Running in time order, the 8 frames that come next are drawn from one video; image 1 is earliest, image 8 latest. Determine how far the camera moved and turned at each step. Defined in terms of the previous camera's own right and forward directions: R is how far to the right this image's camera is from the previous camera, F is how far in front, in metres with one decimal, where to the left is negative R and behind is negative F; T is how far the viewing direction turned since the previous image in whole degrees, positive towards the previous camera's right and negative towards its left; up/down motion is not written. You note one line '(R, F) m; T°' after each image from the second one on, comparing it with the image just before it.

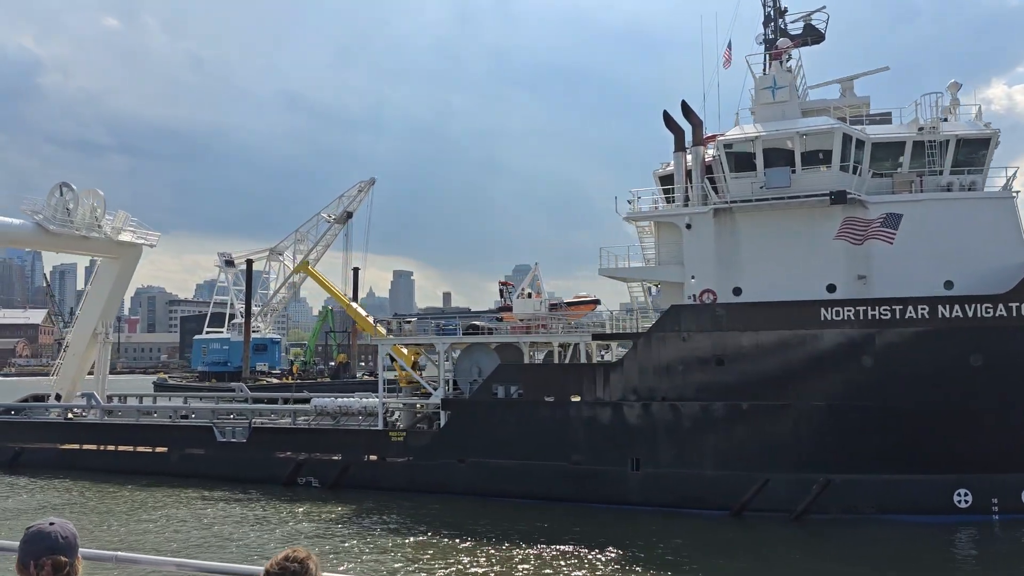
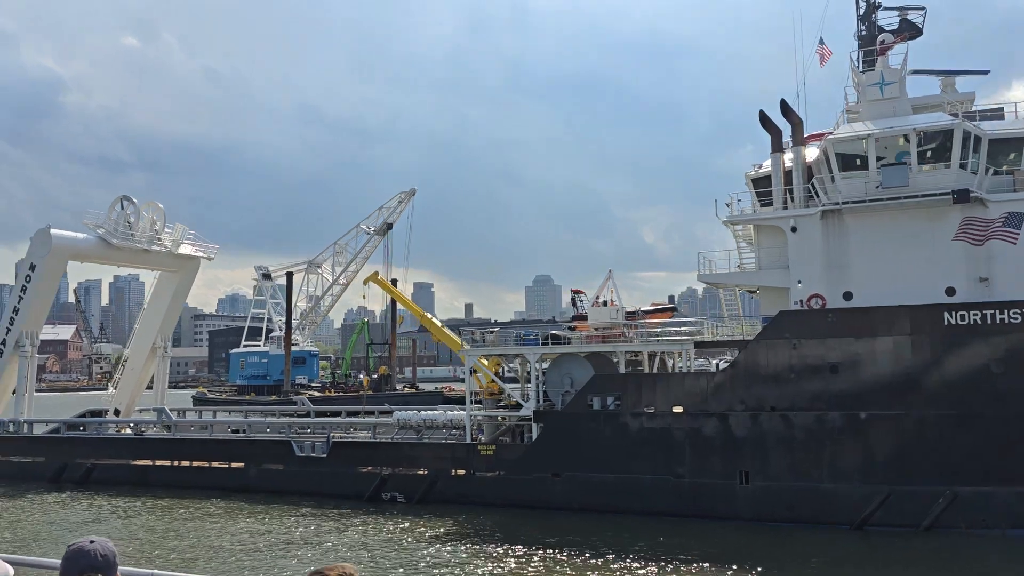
(-1.3, +0.4) m; -1°
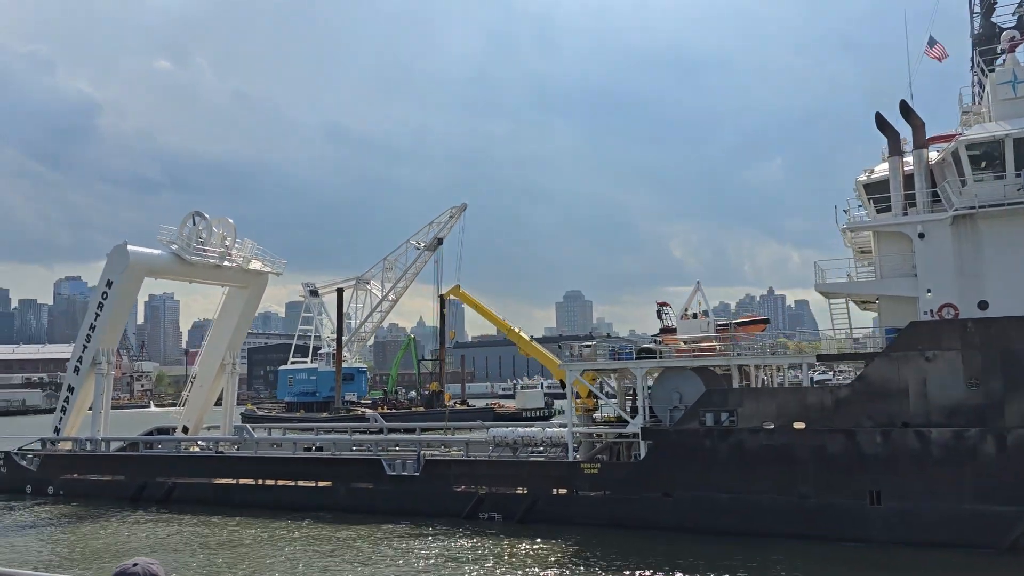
(-1.3, +0.4) m; -2°
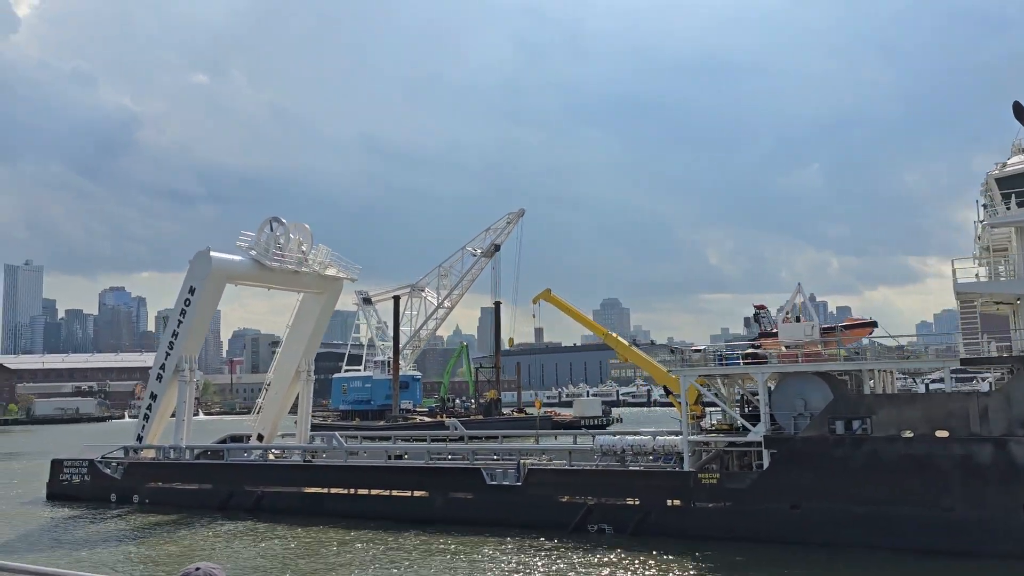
(-1.3, +0.5) m; -2°
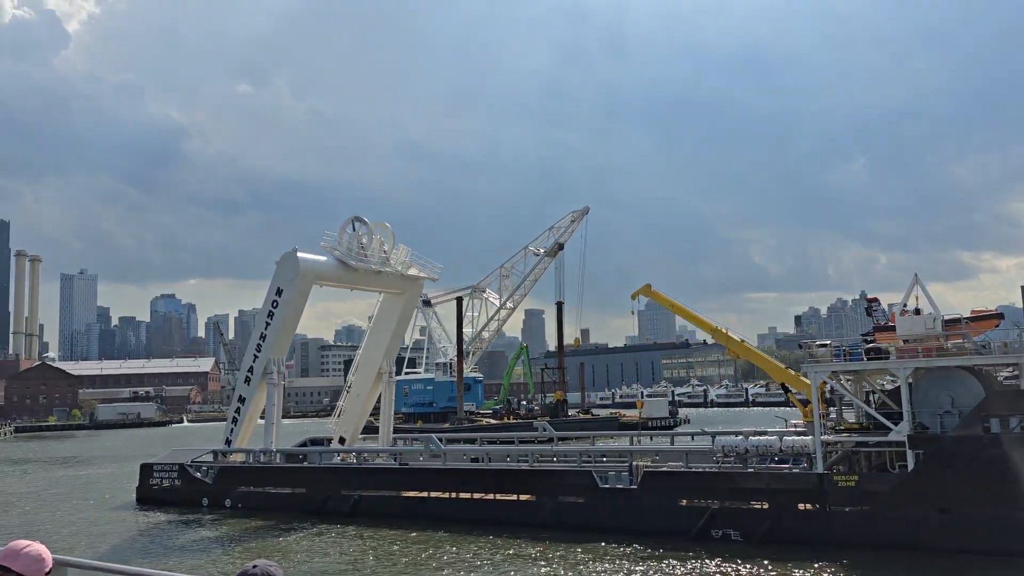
(-1.2, +0.5) m; -3°
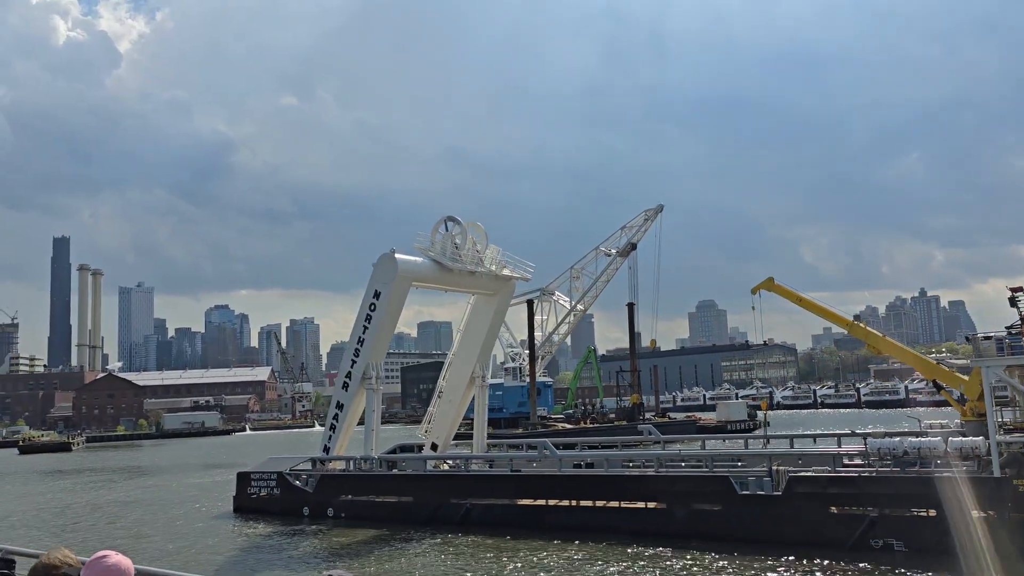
(-1.4, +0.7) m; -3°
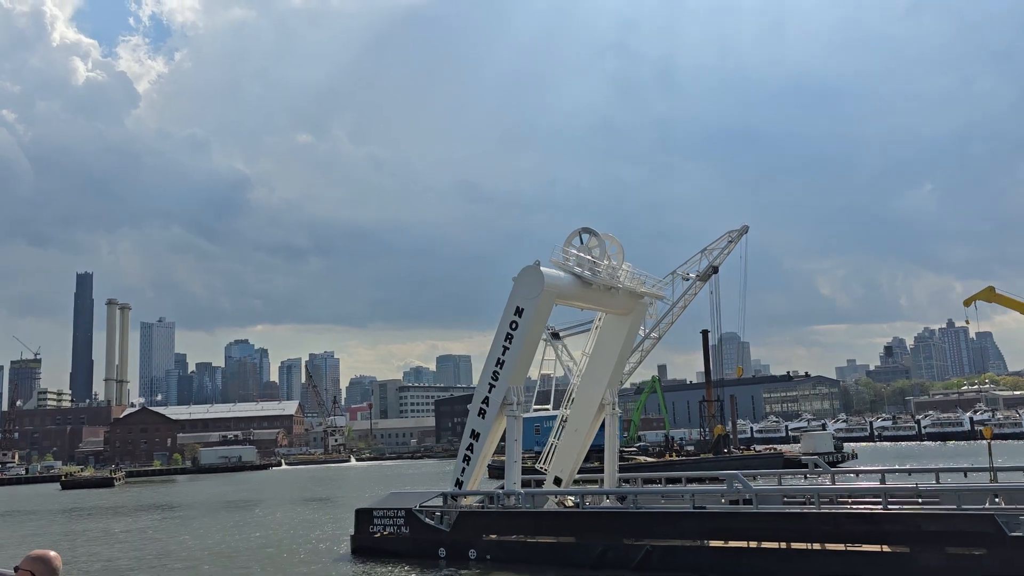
(-3.0, +1.7) m; -1°
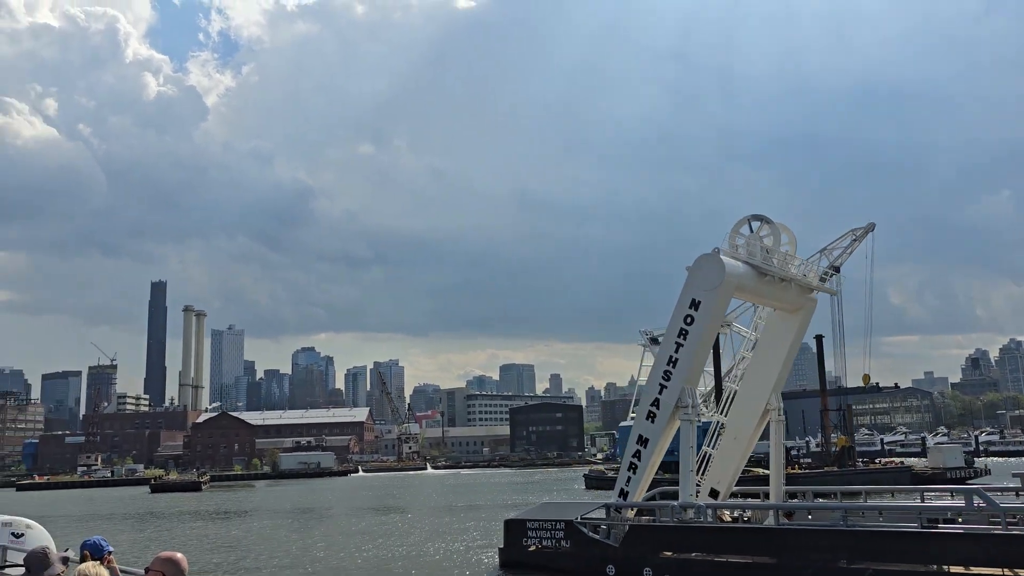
(-2.2, +1.5) m; -4°
